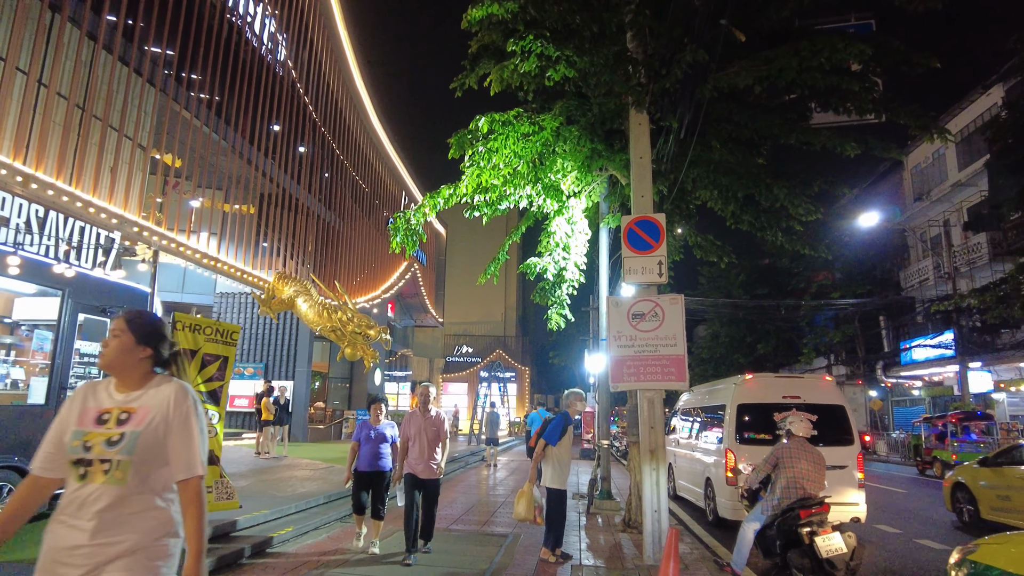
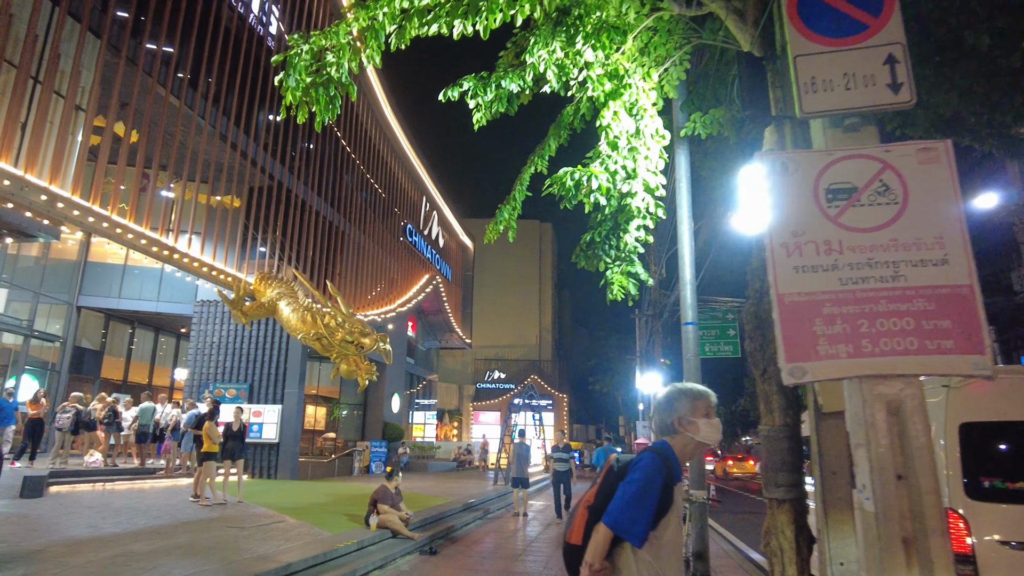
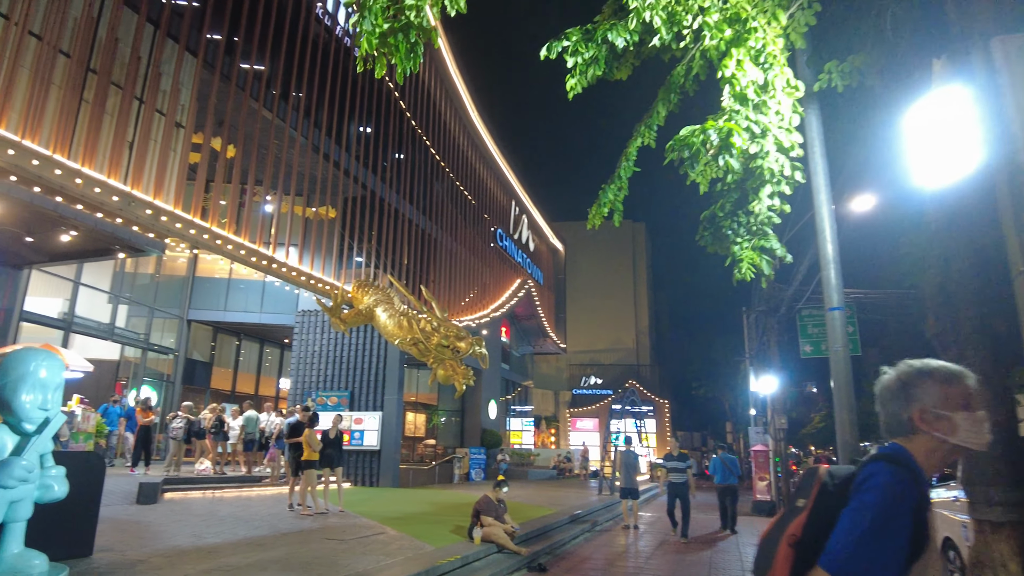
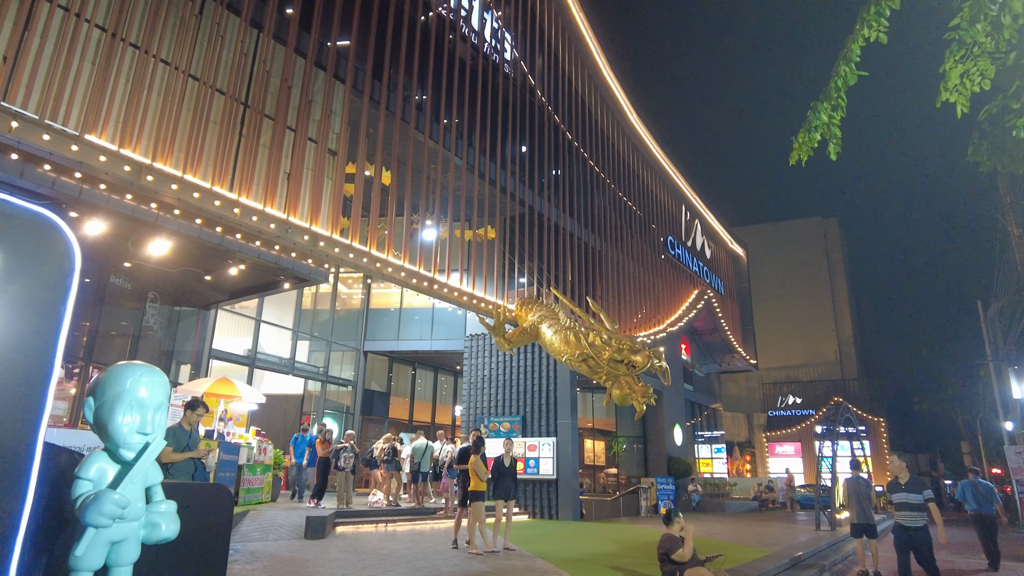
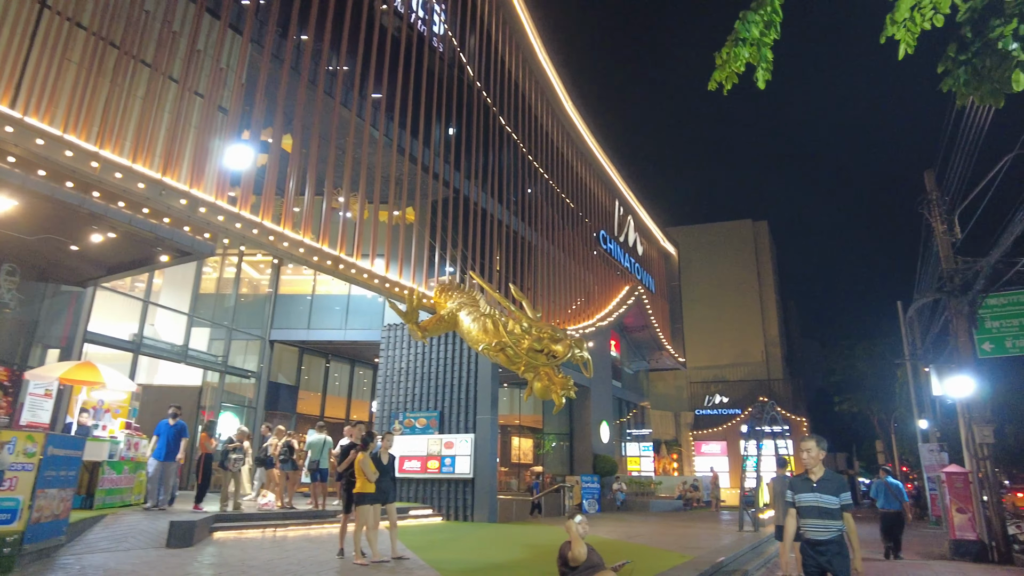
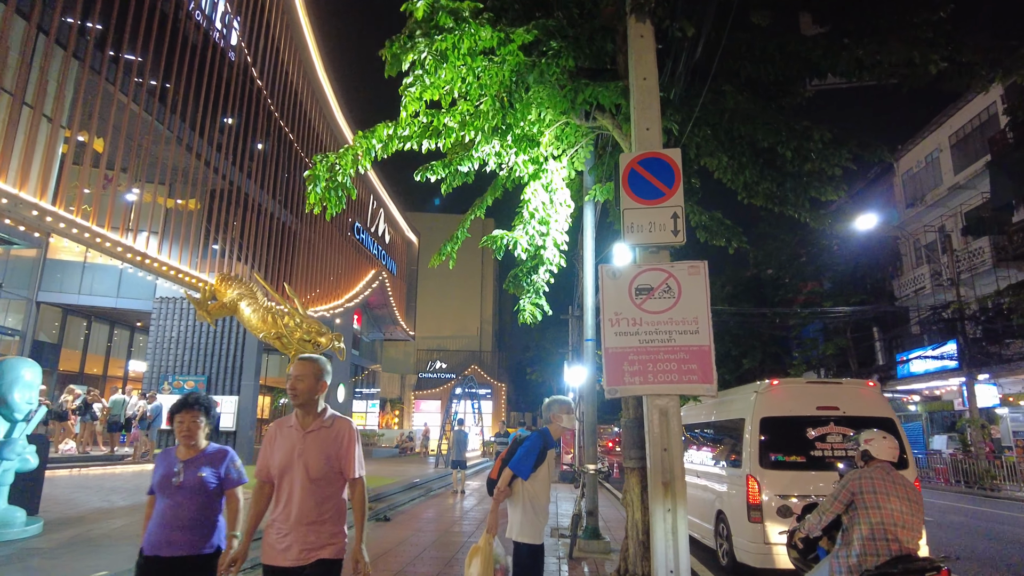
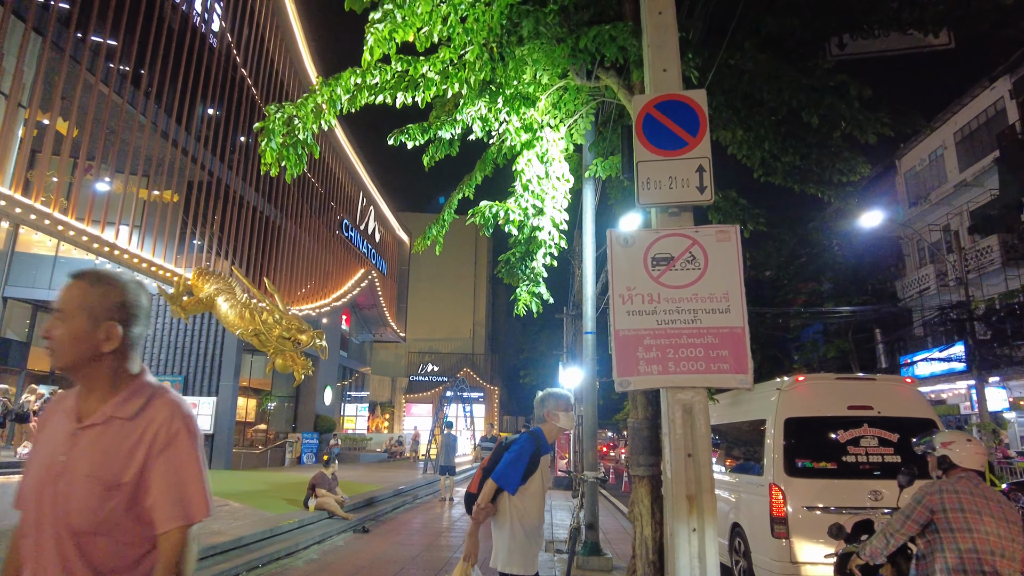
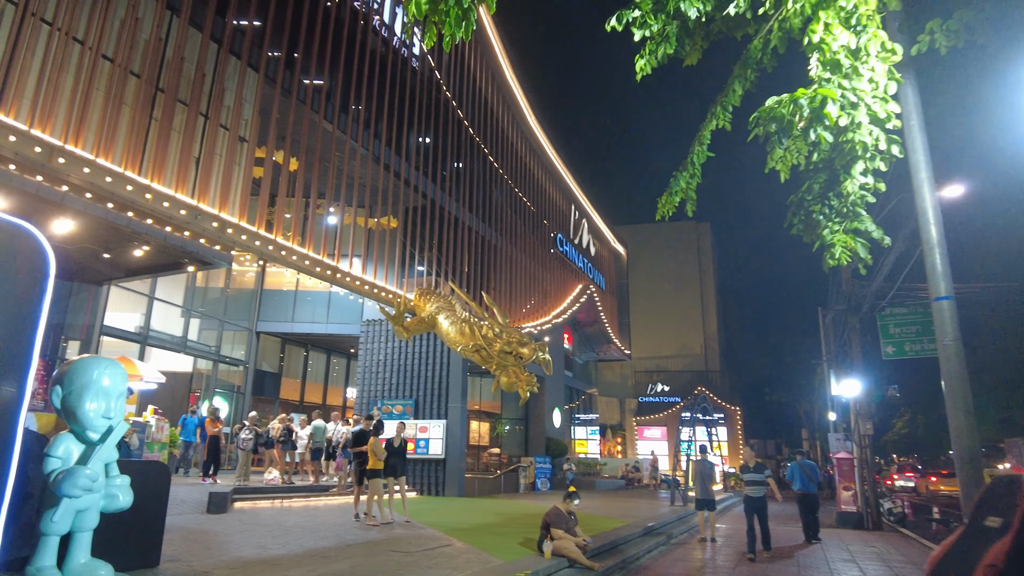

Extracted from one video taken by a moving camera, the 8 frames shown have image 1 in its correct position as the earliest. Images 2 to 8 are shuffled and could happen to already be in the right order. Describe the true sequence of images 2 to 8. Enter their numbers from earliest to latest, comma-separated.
6, 7, 2, 3, 8, 4, 5
